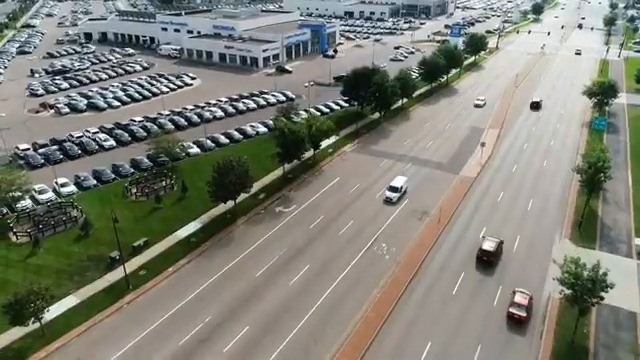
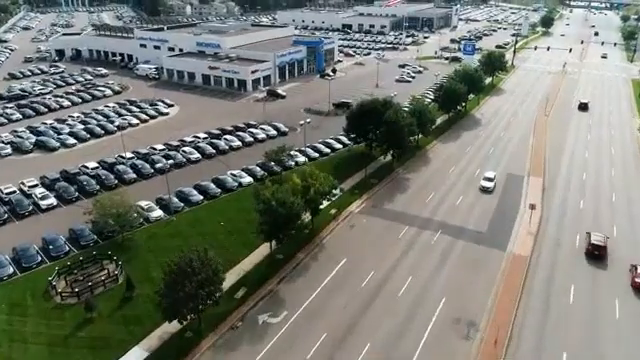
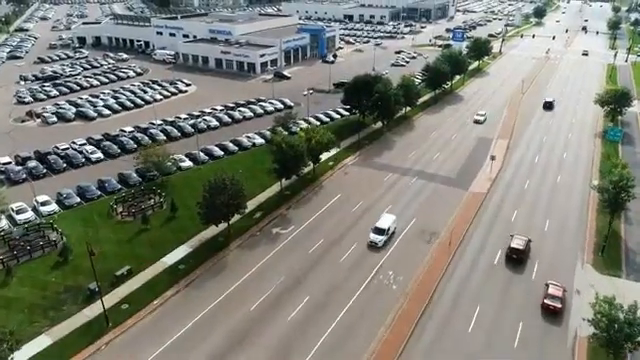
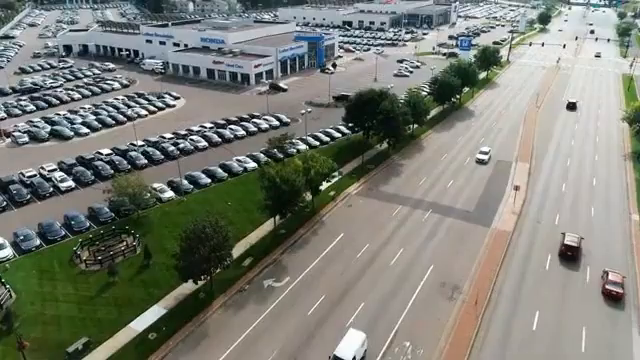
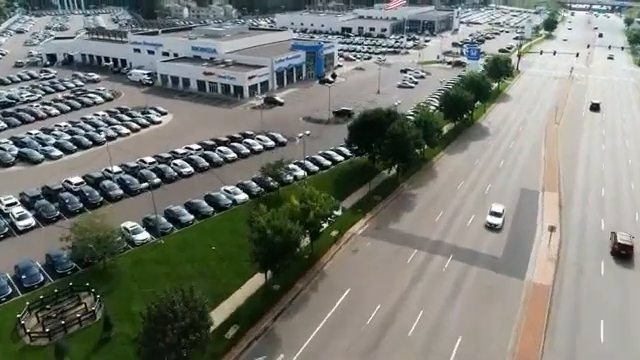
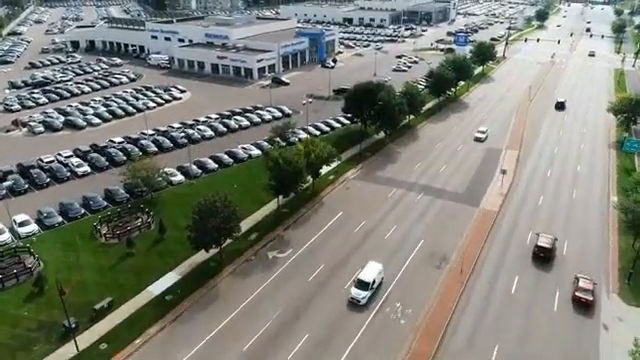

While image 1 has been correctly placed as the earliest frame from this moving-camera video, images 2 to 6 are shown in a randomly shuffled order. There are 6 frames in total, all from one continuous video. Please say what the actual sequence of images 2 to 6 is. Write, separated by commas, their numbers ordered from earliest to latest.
3, 6, 4, 2, 5
